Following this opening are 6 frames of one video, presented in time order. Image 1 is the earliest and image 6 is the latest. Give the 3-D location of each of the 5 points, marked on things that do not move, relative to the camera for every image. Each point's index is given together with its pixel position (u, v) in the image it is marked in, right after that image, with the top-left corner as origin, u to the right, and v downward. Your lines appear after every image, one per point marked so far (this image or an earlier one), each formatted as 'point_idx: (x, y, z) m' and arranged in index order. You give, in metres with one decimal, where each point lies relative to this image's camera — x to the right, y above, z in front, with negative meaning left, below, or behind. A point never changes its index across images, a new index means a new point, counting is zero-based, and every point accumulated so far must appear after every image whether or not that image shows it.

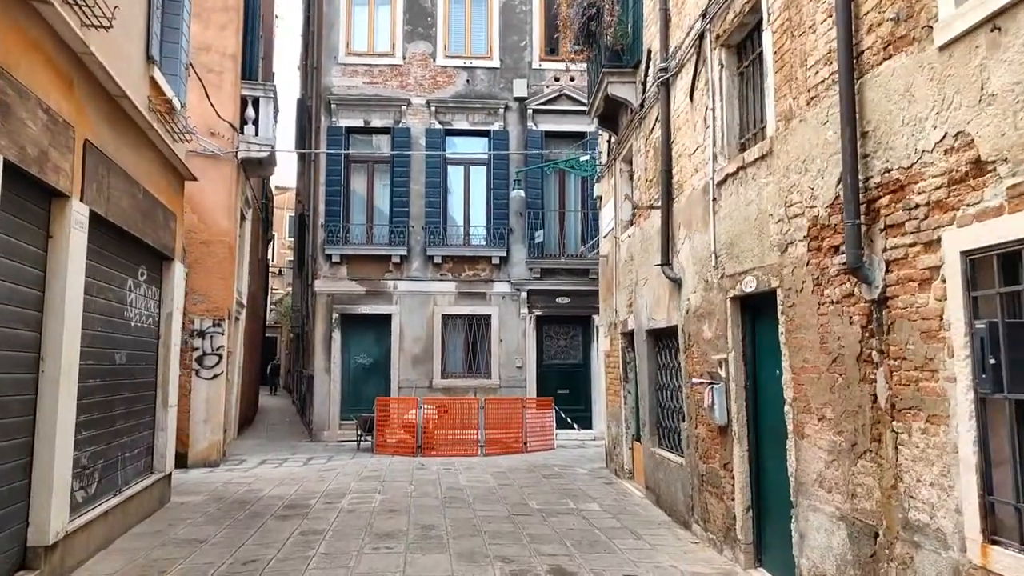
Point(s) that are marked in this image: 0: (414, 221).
0: (-2.1, +1.4, +16.0) m
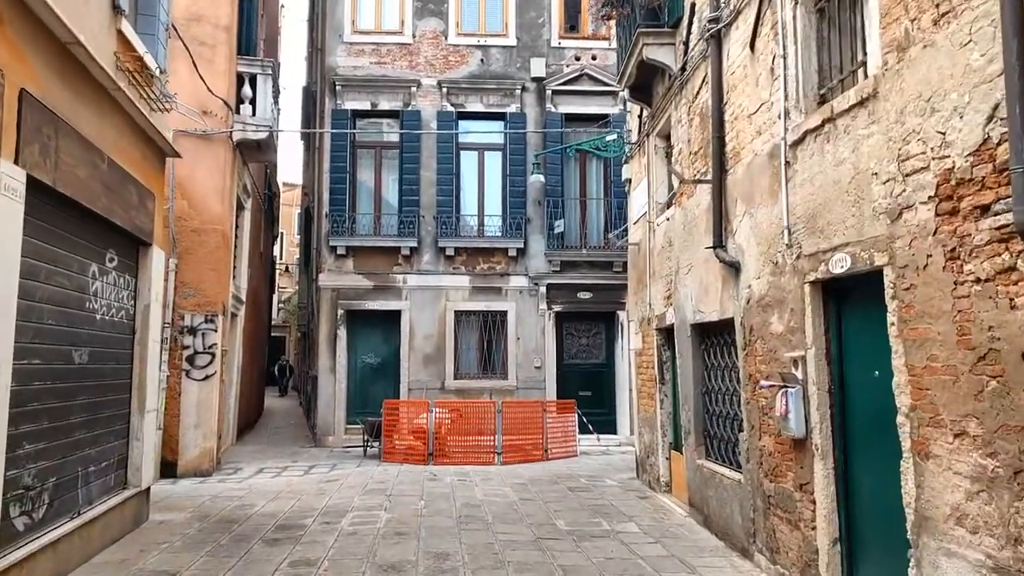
0: (-1.7, +1.5, +14.9) m
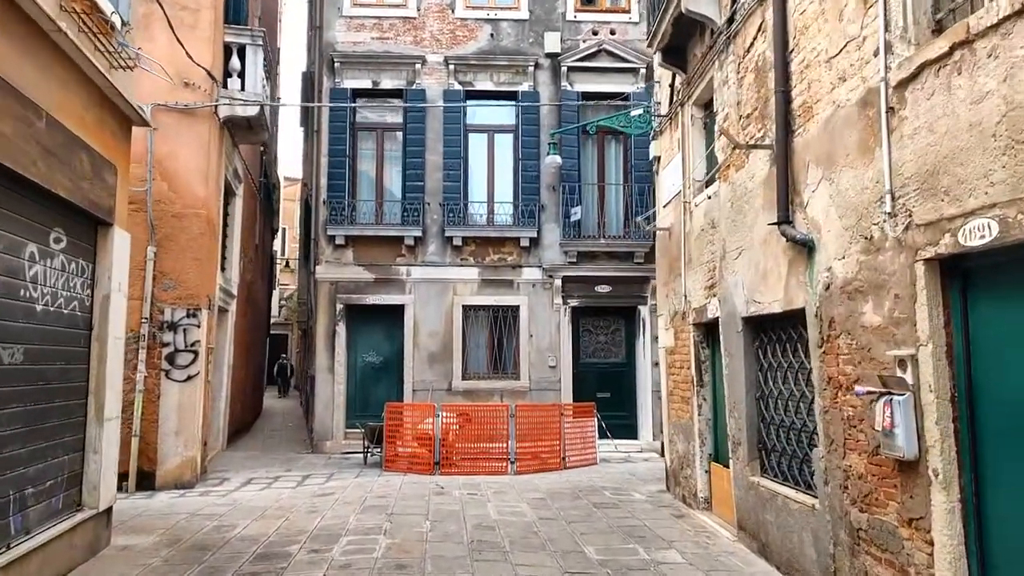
0: (-1.5, +1.7, +13.8) m
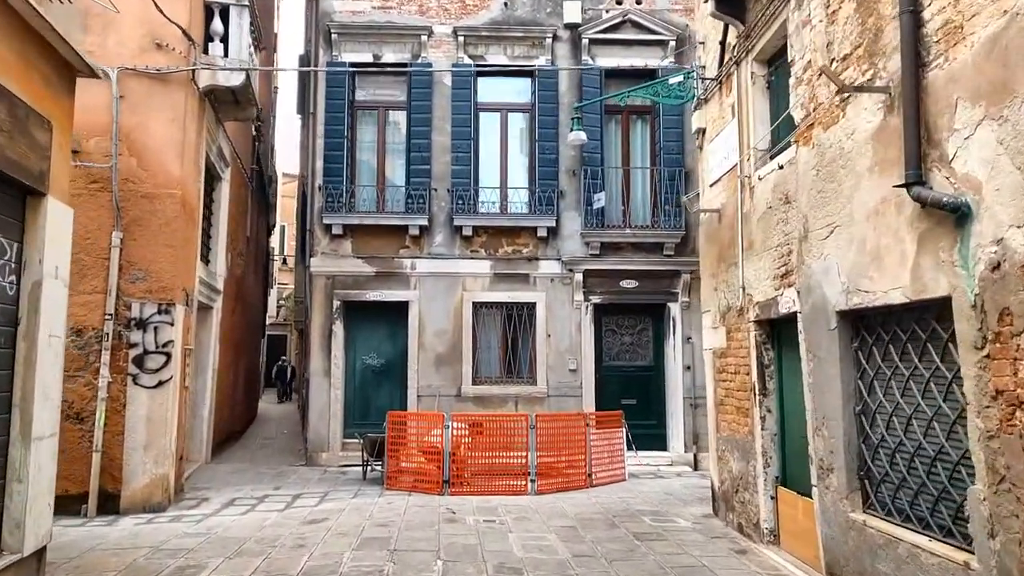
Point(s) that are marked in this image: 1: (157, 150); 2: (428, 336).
0: (-1.2, +1.8, +12.5) m
1: (-4.2, +1.6, +8.8) m
2: (-1.4, -0.8, +12.2) m
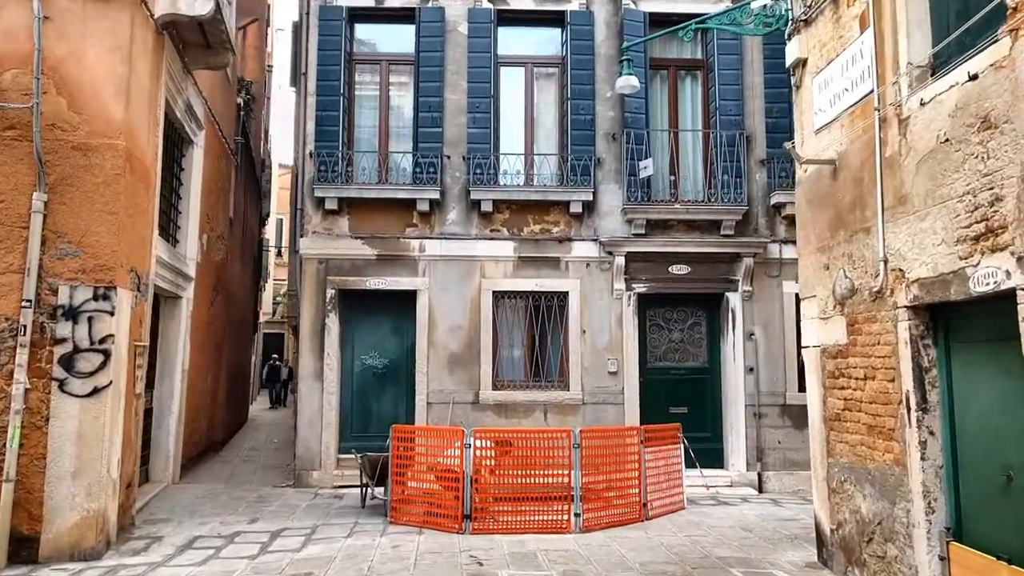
0: (-0.9, +2.0, +10.5) m
1: (-3.8, +1.8, +6.8) m
2: (-1.0, -0.6, +10.2) m
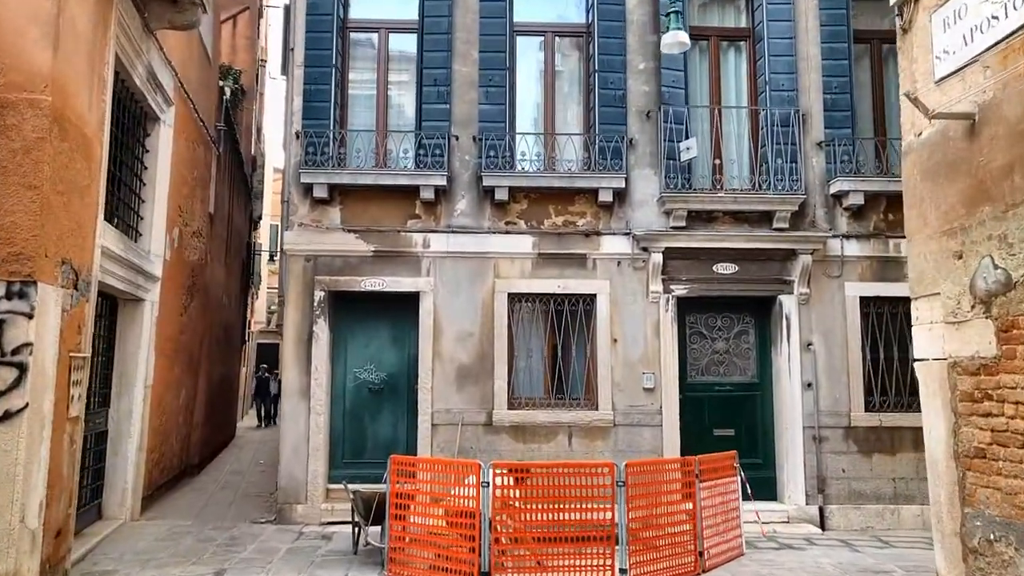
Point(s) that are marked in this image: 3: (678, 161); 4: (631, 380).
0: (-0.6, +1.9, +9.0) m
1: (-3.6, +1.8, +5.3) m
2: (-0.8, -0.6, +8.7) m
3: (+2.0, +1.5, +8.9) m
4: (+1.4, -1.1, +8.7) m
